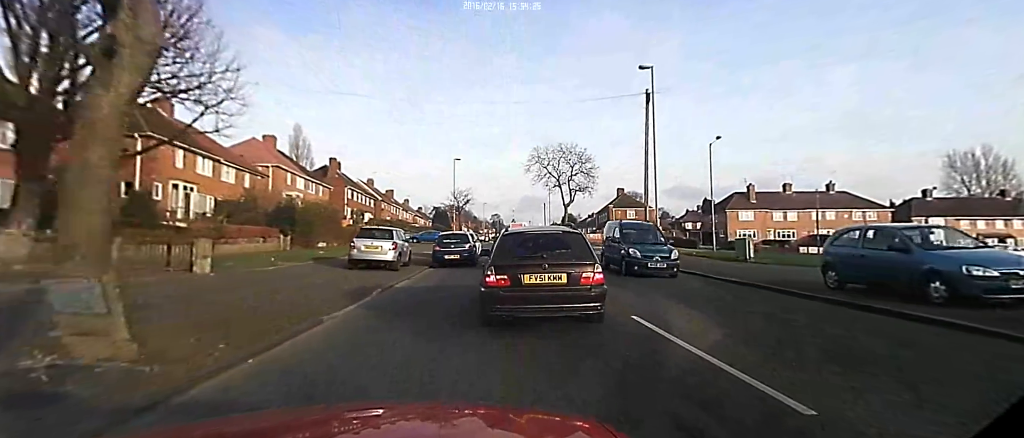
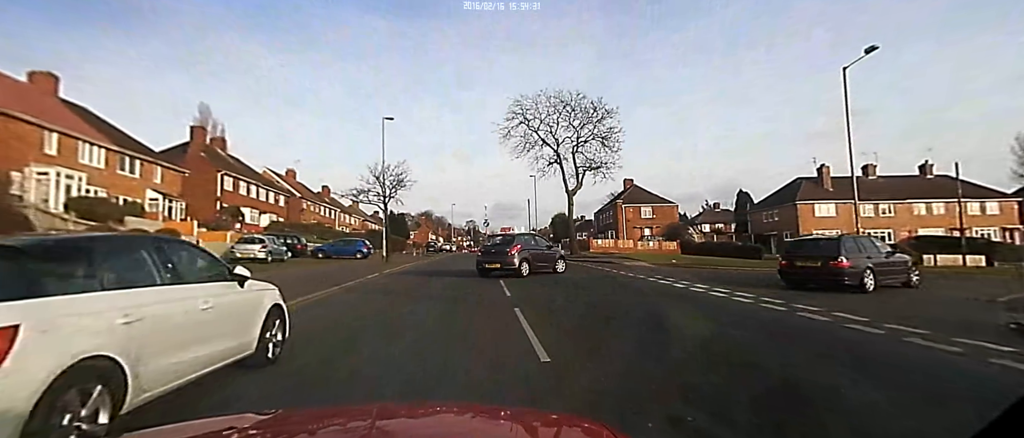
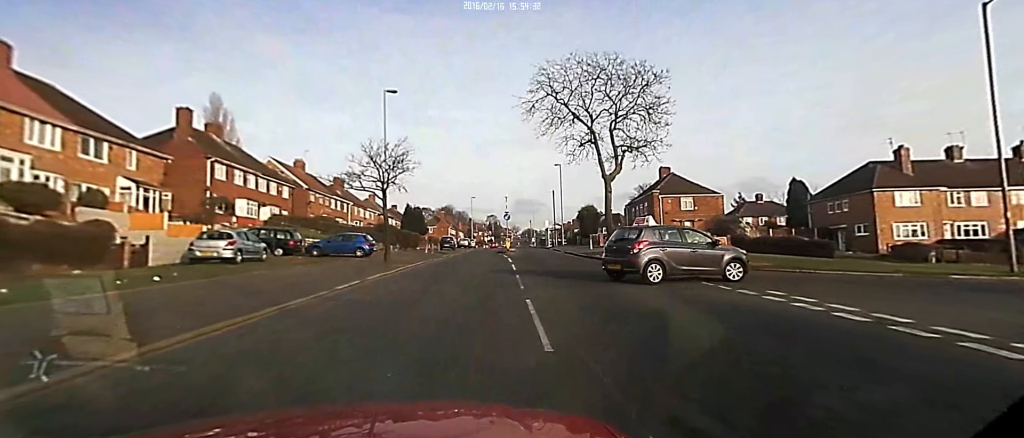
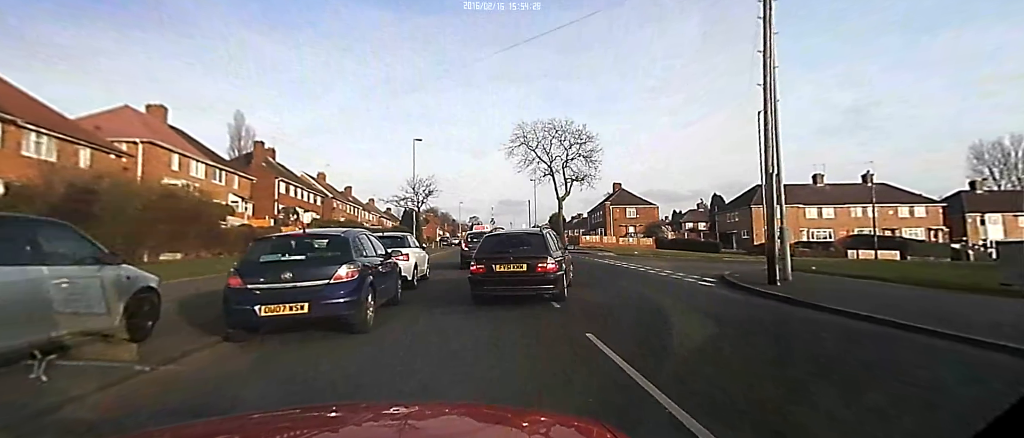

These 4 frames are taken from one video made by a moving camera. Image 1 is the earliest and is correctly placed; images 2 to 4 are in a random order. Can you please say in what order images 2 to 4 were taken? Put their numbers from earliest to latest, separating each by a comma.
4, 2, 3
